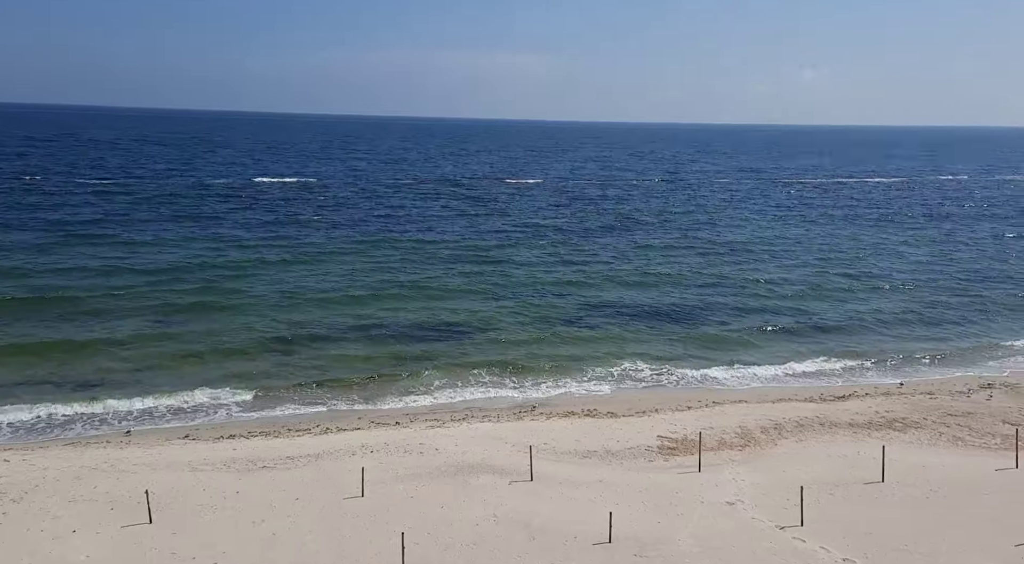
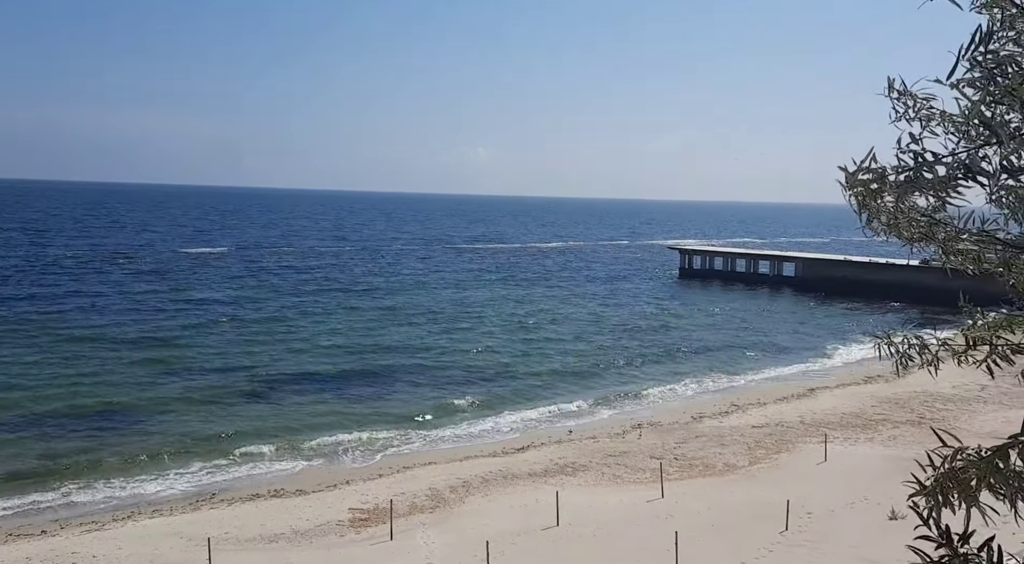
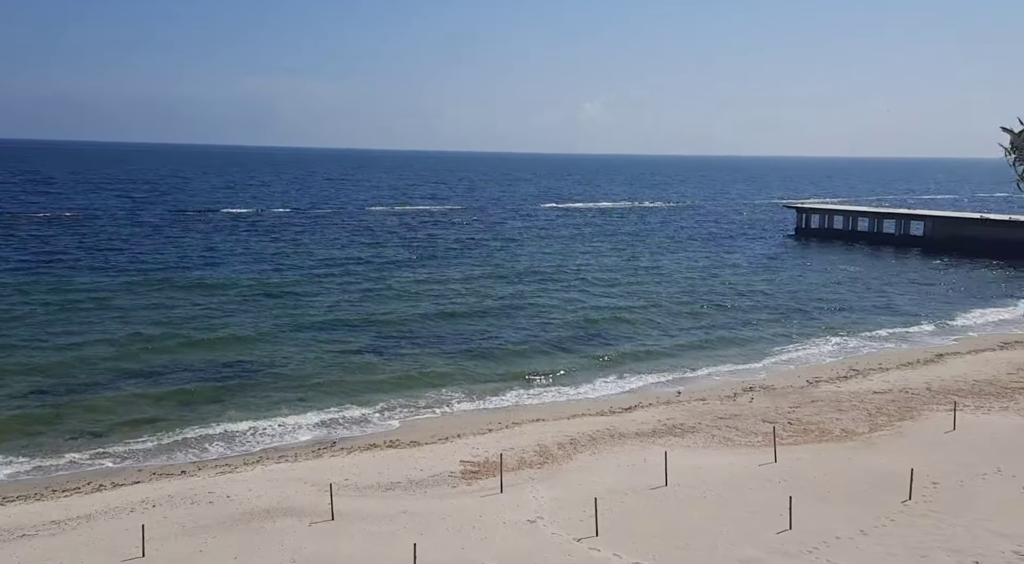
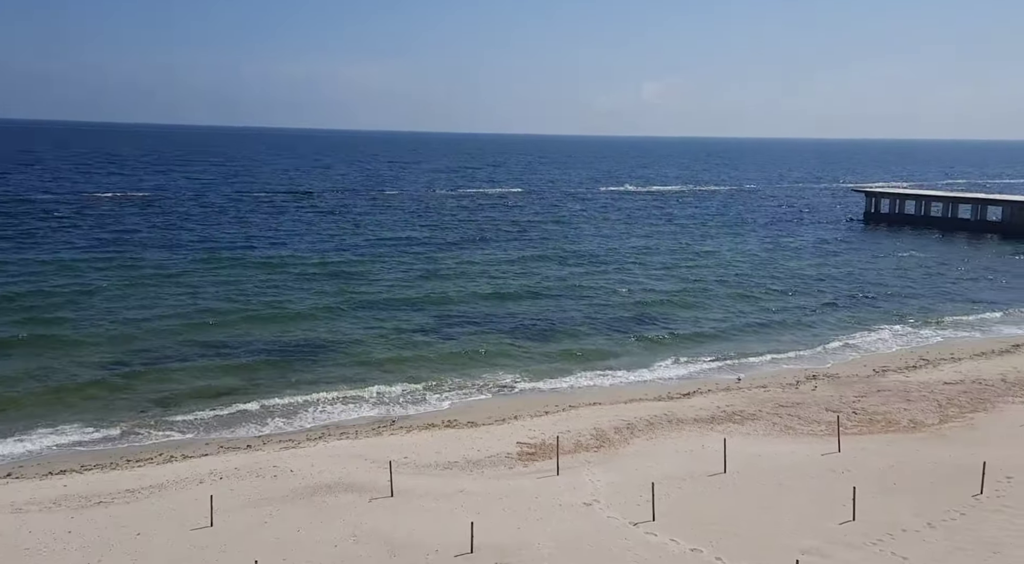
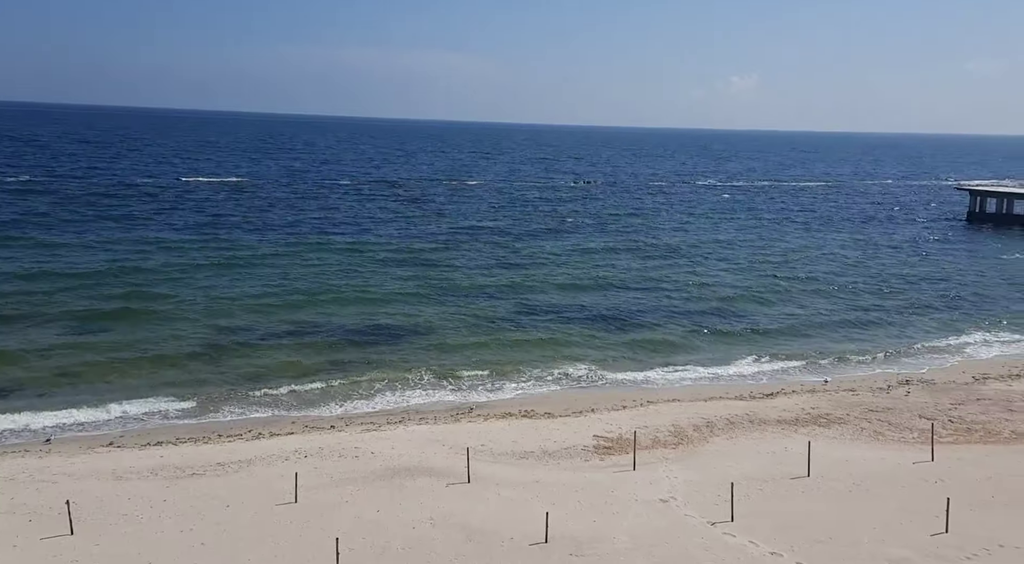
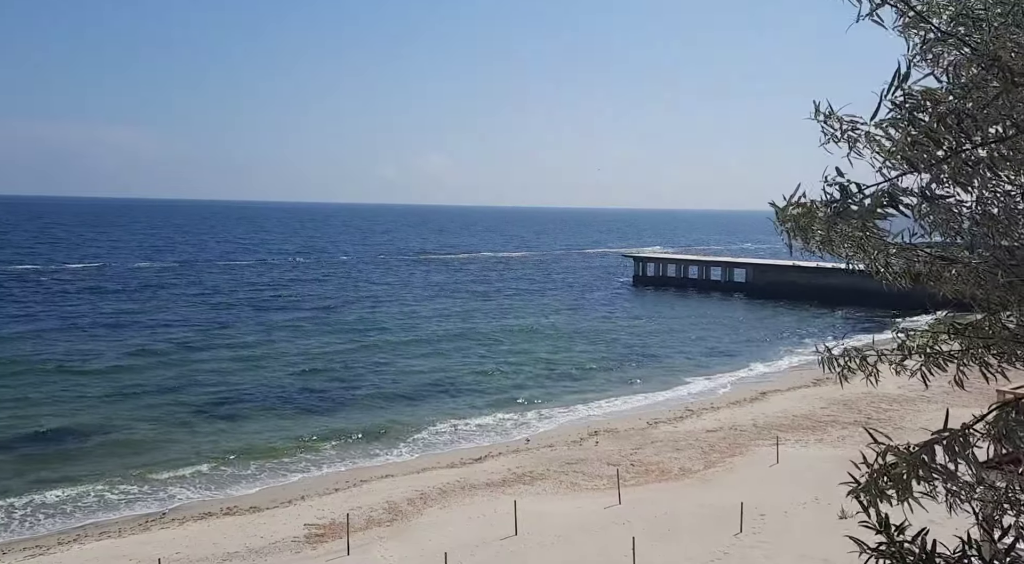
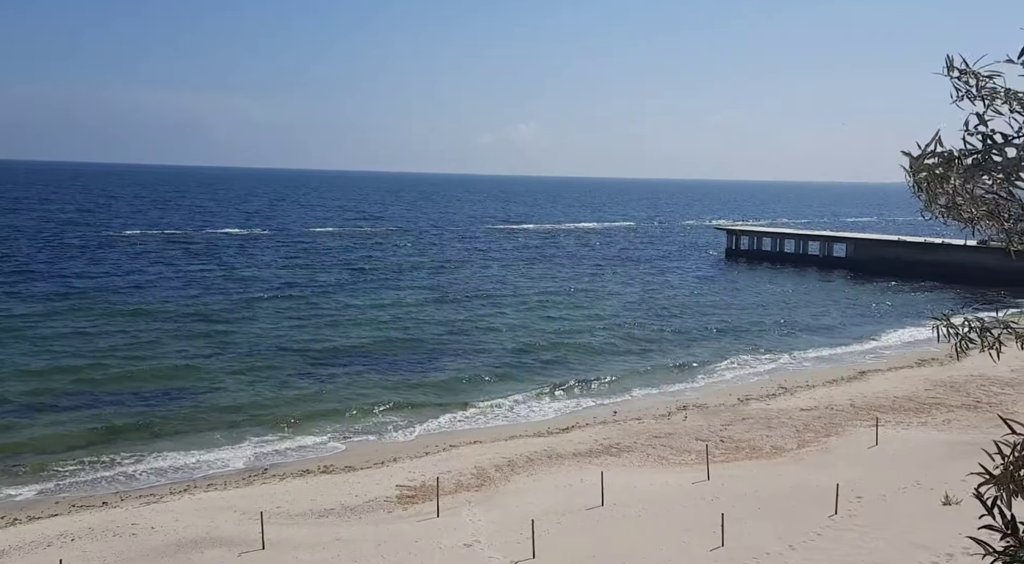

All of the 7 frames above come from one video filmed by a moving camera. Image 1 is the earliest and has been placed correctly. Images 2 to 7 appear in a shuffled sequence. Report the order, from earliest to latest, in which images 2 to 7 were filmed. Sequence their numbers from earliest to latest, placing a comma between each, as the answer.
5, 4, 3, 7, 2, 6
